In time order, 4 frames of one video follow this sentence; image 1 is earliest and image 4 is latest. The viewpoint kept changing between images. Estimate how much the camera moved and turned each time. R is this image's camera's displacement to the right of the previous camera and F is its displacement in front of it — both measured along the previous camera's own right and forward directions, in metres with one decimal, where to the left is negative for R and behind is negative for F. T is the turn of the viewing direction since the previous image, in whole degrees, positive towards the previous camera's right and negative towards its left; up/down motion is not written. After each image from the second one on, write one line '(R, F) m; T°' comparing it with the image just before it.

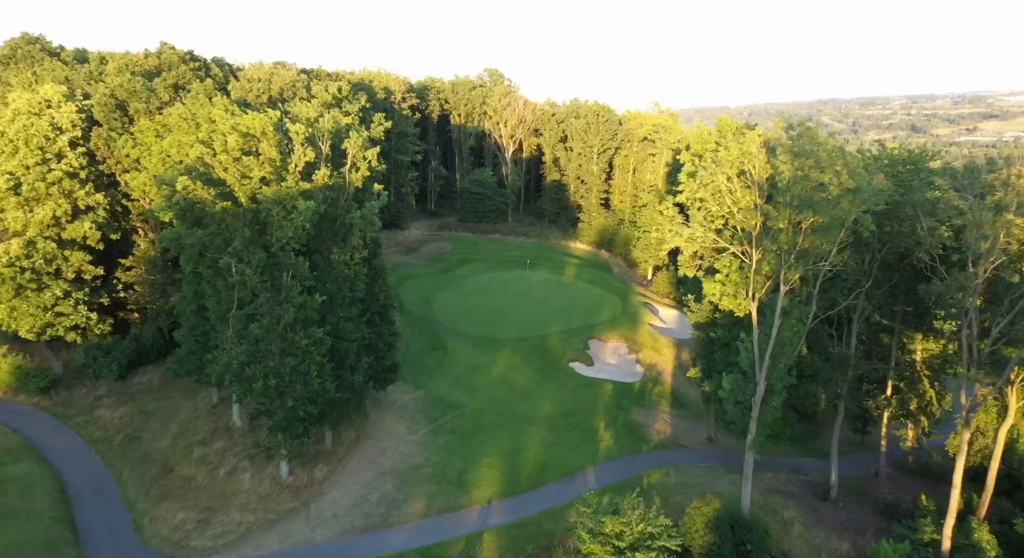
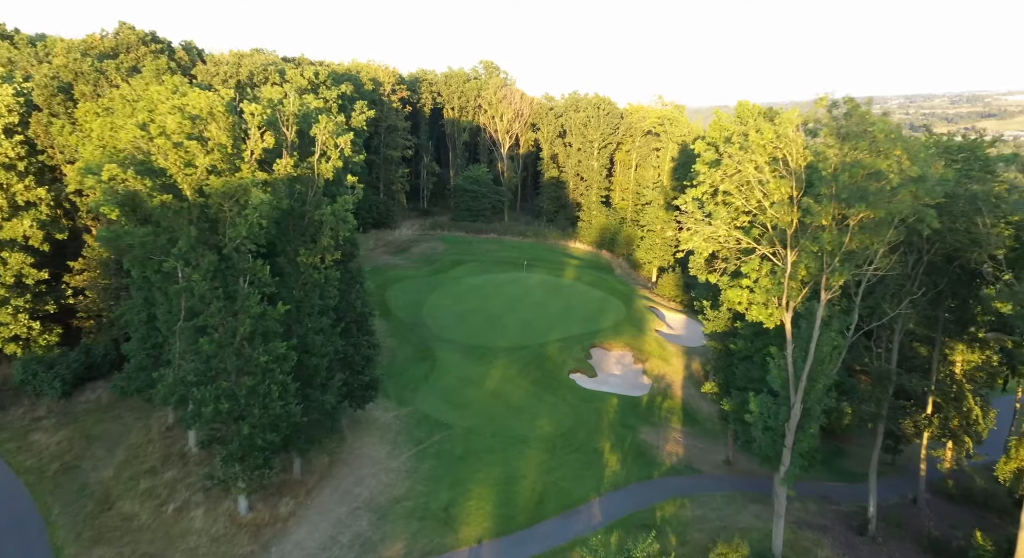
(+0.2, +3.3) m; 0°
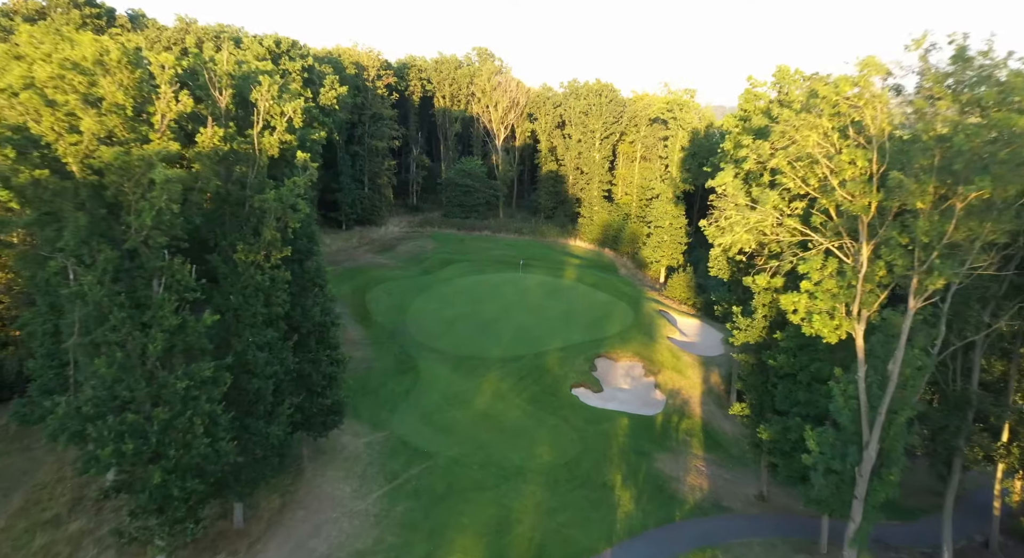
(+0.2, +4.5) m; 0°
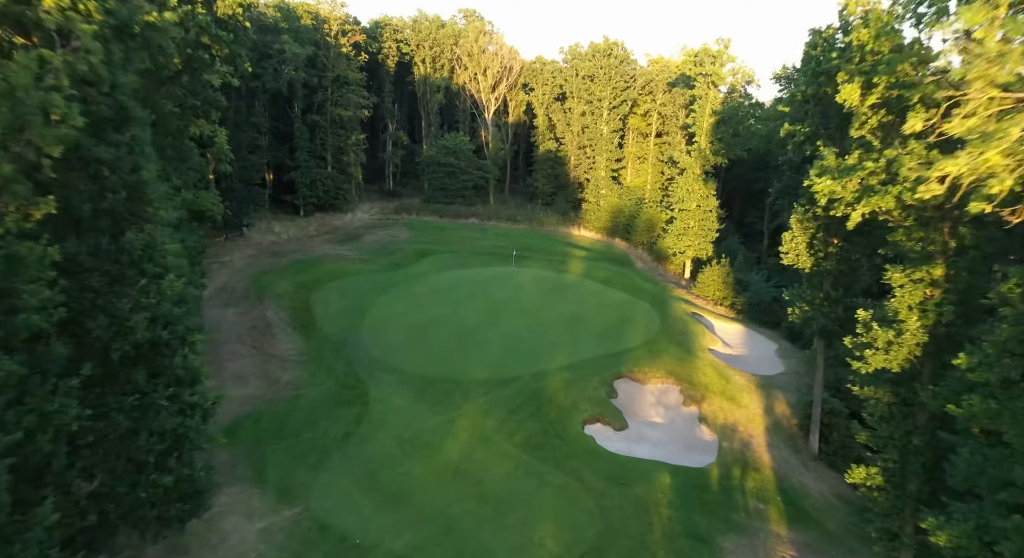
(+0.3, +9.1) m; 0°
